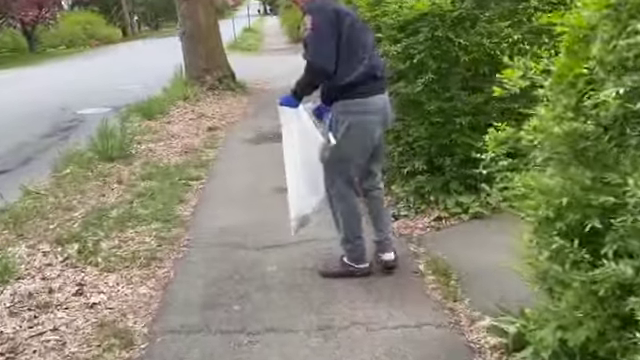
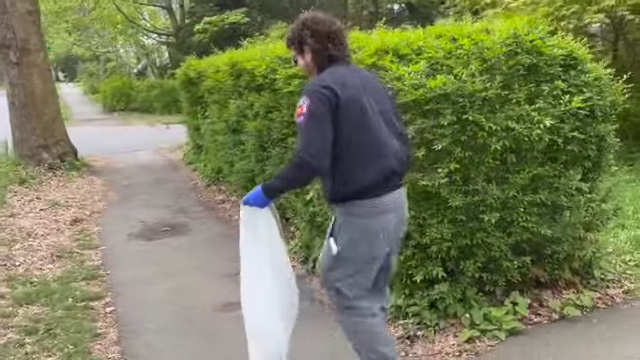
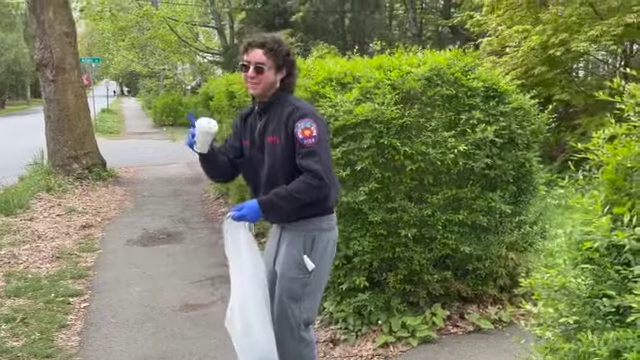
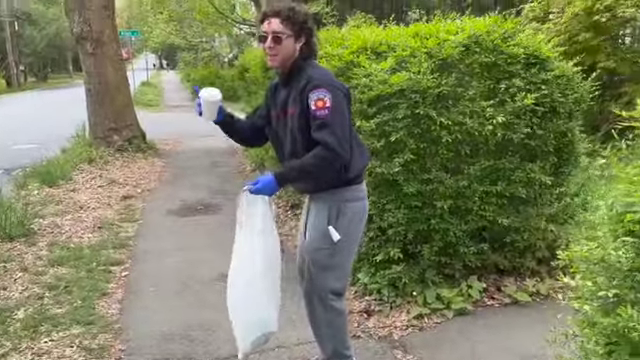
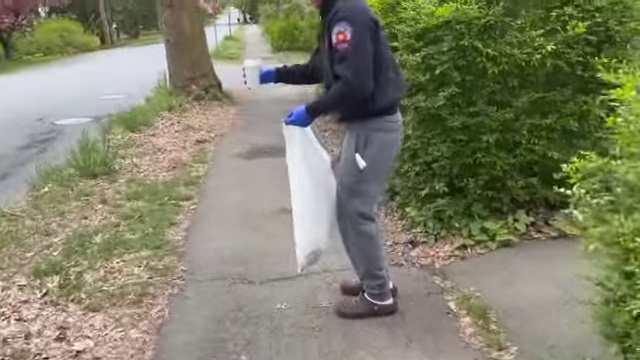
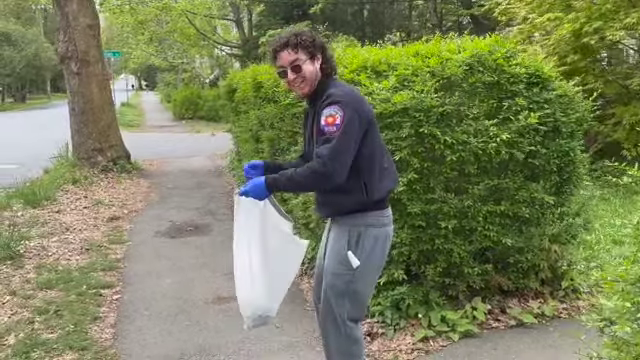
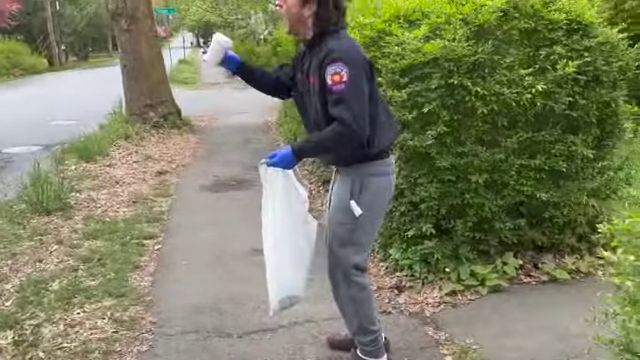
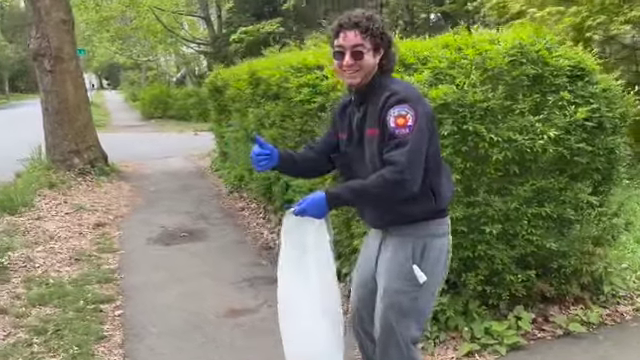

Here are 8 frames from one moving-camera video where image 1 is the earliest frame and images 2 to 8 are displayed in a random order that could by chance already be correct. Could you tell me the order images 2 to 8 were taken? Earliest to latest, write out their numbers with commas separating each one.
5, 7, 4, 3, 6, 8, 2
